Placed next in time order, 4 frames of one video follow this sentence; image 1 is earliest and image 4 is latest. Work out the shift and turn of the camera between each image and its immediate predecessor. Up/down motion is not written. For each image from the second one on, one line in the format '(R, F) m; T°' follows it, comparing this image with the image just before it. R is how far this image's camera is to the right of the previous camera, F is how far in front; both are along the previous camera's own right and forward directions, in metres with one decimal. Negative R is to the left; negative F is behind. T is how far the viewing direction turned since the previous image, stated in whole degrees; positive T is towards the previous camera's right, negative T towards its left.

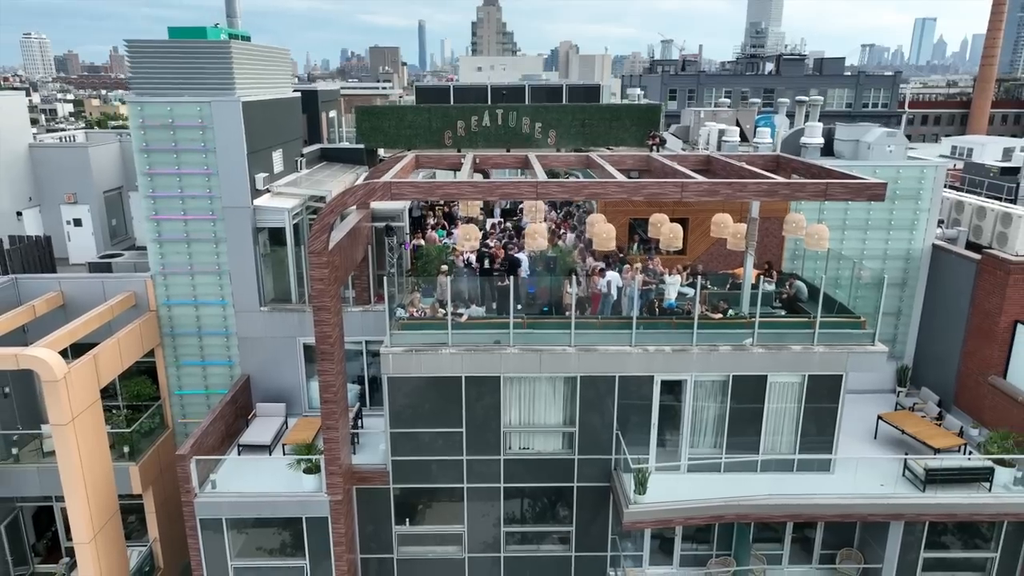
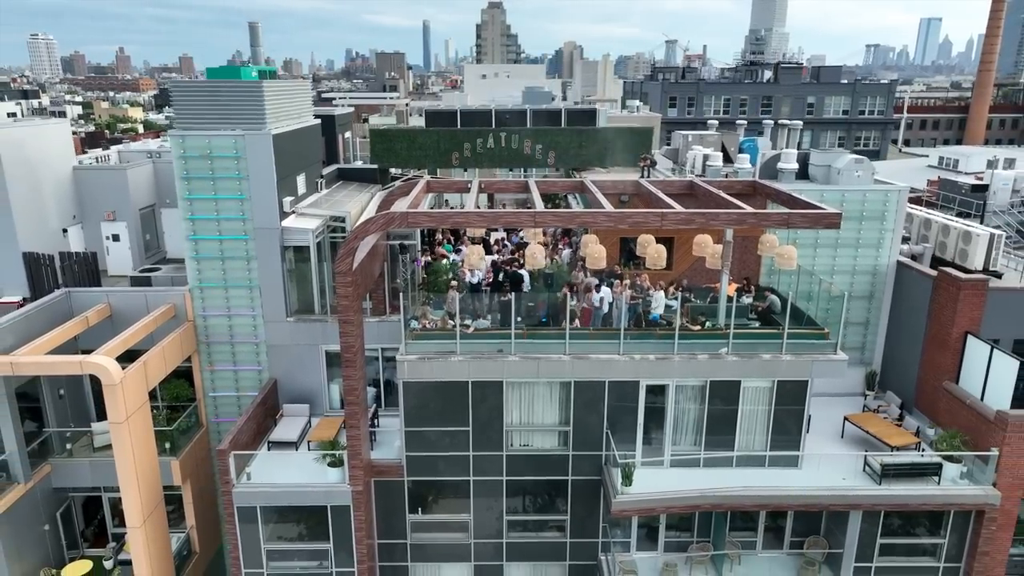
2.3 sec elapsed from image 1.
(+0.1, -1.7) m; 0°
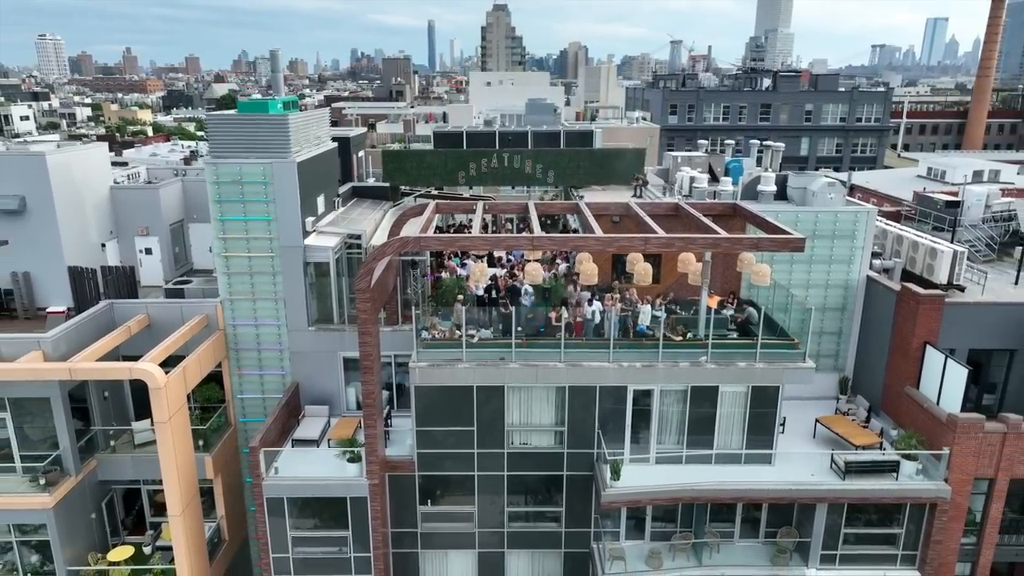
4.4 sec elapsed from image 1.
(+0.1, -1.7) m; 0°
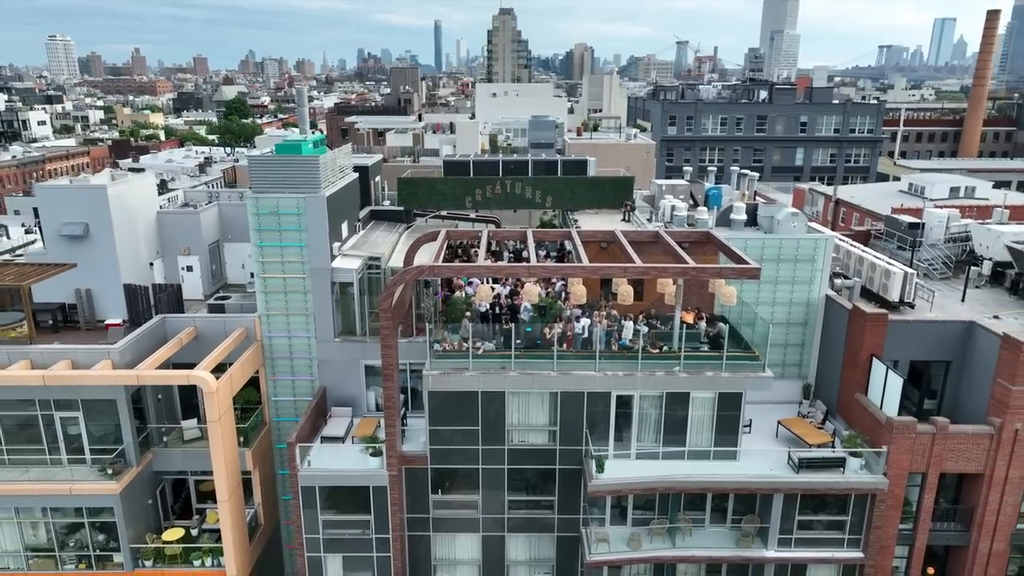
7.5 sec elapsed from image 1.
(+0.2, -2.7) m; -1°
